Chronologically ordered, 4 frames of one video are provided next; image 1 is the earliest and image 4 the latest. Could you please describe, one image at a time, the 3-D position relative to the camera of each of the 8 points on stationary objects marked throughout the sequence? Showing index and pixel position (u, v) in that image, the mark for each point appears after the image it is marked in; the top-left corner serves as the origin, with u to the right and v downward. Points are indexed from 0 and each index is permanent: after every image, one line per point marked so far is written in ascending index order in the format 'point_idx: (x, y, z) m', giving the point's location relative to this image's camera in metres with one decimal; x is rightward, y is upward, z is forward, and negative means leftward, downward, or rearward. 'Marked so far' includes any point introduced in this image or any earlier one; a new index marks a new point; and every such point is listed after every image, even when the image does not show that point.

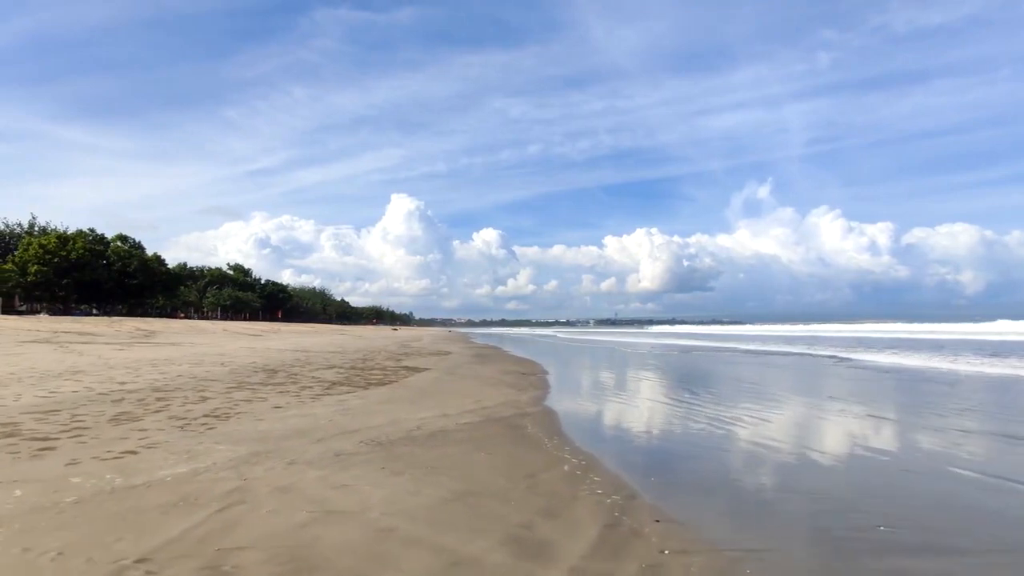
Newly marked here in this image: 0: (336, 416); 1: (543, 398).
0: (-2.3, -1.7, +8.0) m
1: (+0.5, -2.1, +11.4) m
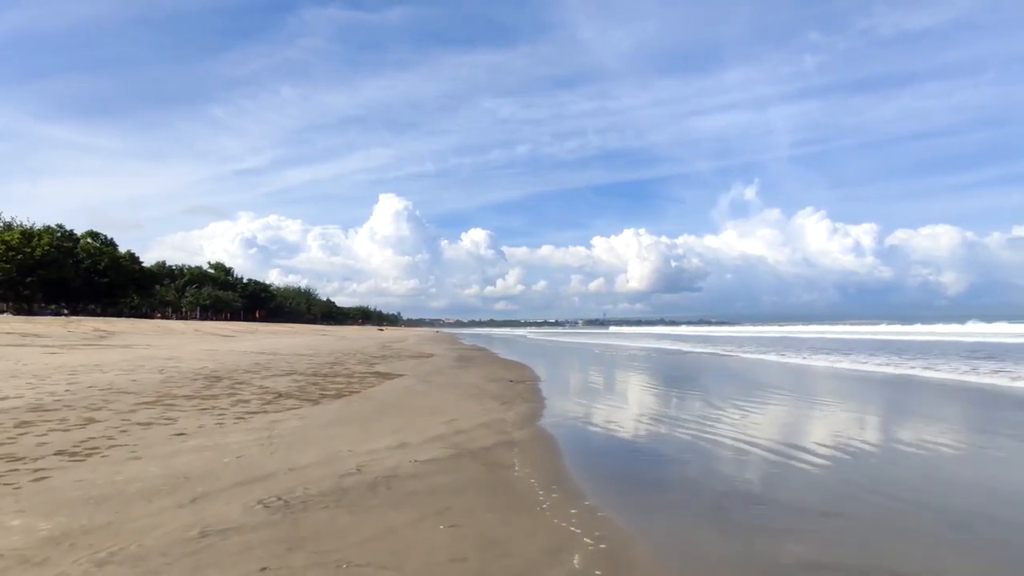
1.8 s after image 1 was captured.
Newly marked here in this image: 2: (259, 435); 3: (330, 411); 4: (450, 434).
0: (-2.5, -1.6, +5.9) m
1: (+0.3, -1.9, +9.3) m
2: (-2.8, -1.6, +6.7) m
3: (-2.6, -1.8, +8.7) m
4: (-0.7, -1.7, +7.1) m
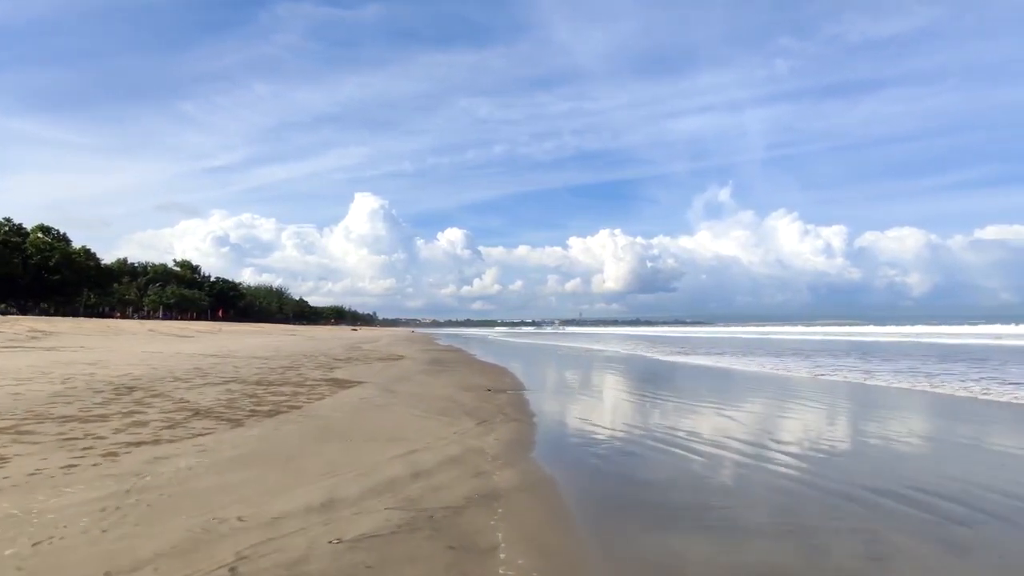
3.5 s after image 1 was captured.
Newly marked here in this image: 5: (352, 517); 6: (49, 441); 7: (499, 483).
0: (-2.6, -1.4, +3.7) m
1: (0.0, -1.8, +7.2) m
2: (-2.9, -1.5, +4.5) m
3: (-2.9, -1.6, +6.5) m
4: (-0.9, -1.6, +5.0) m
5: (-1.1, -1.5, +4.0) m
6: (-4.6, -1.5, +6.1) m
7: (-0.1, -1.6, +5.0) m
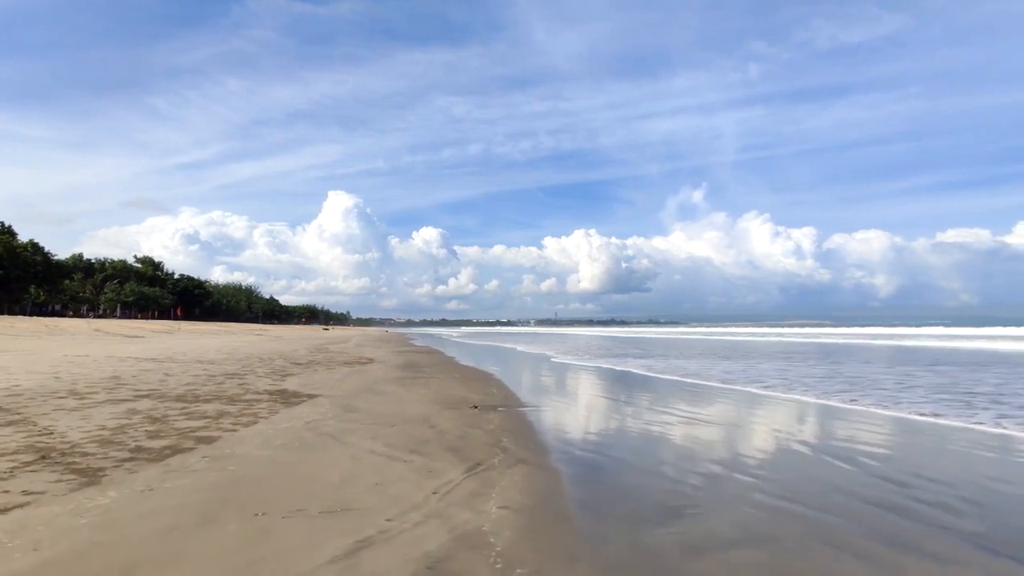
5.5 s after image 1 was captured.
0: (-2.4, -1.2, +1.0) m
1: (+0.1, -1.6, +4.7) m
2: (-2.7, -1.3, +1.8) m
3: (-2.7, -1.5, +3.9) m
4: (-0.7, -1.4, +2.4) m
5: (-0.8, -1.3, +1.4) m
6: (-4.5, -1.3, +3.3) m
7: (+0.1, -1.5, +2.5) m
